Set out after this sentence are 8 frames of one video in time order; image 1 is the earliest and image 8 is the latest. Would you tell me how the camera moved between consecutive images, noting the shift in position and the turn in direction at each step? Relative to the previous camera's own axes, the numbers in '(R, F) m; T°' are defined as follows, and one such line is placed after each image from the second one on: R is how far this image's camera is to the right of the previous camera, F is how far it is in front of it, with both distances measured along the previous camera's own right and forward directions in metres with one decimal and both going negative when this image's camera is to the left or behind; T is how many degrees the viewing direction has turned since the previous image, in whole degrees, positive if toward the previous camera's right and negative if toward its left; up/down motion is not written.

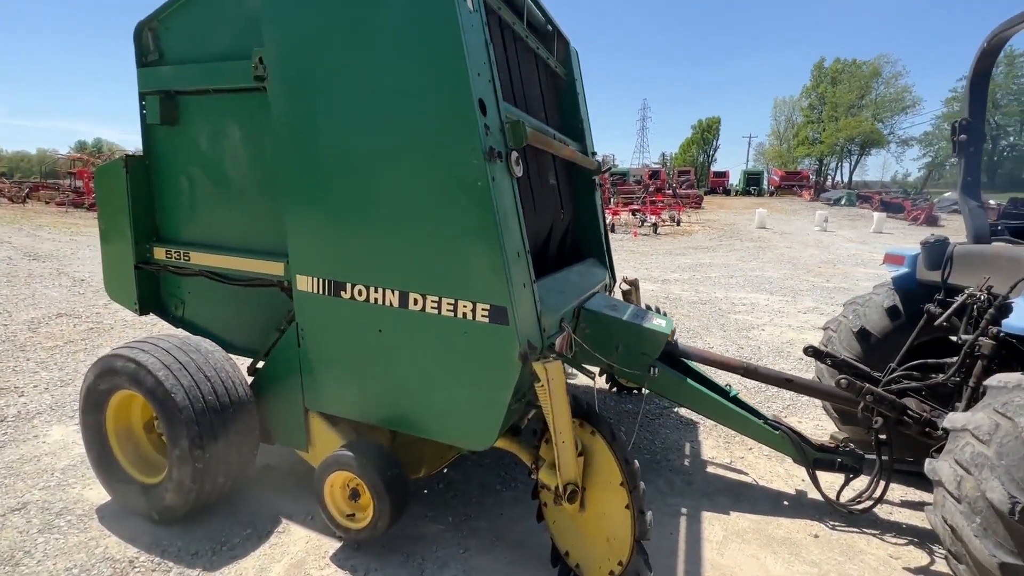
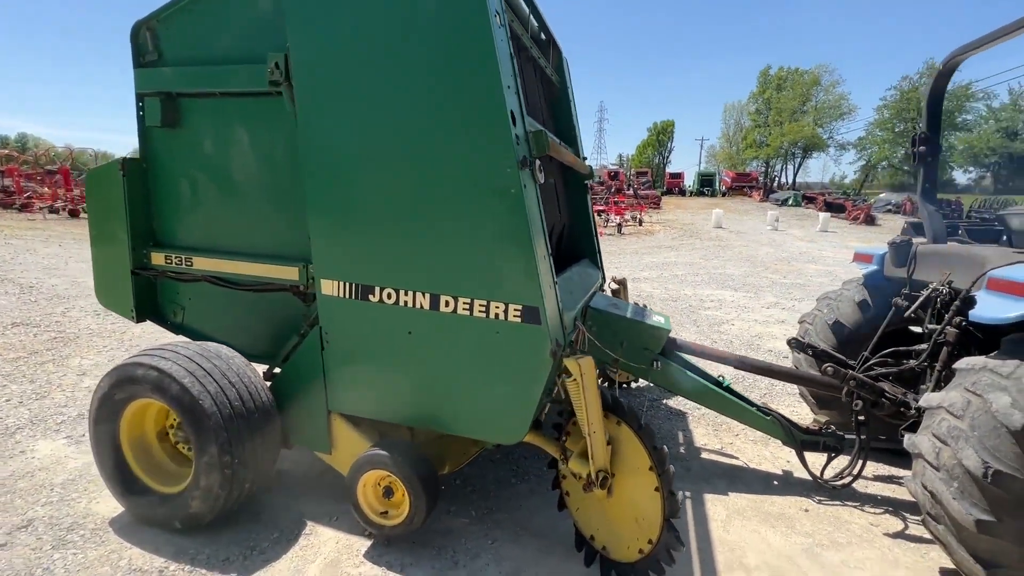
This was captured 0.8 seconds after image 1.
(-0.3, -0.1) m; +5°
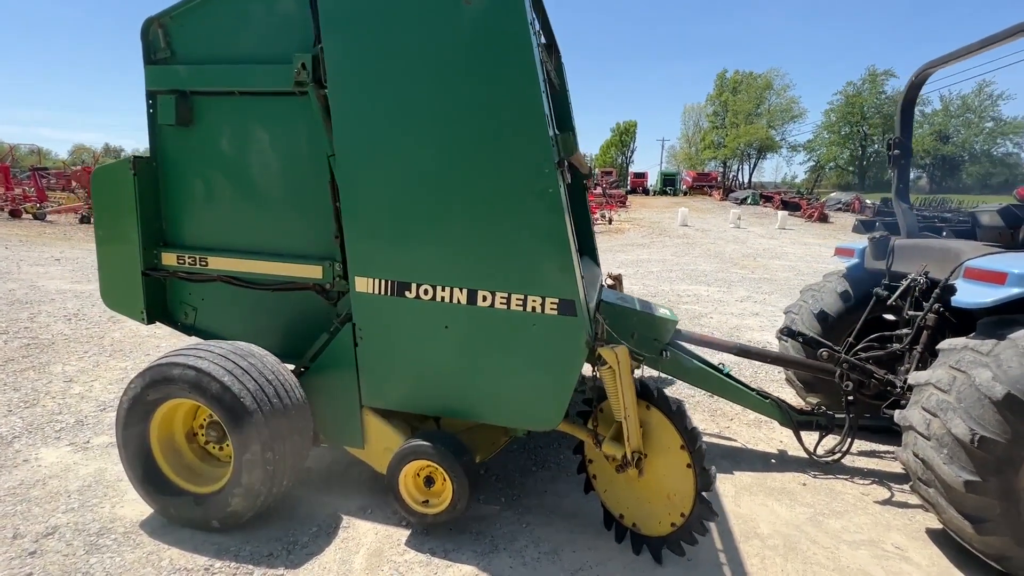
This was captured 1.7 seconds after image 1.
(-0.3, -0.1) m; +4°
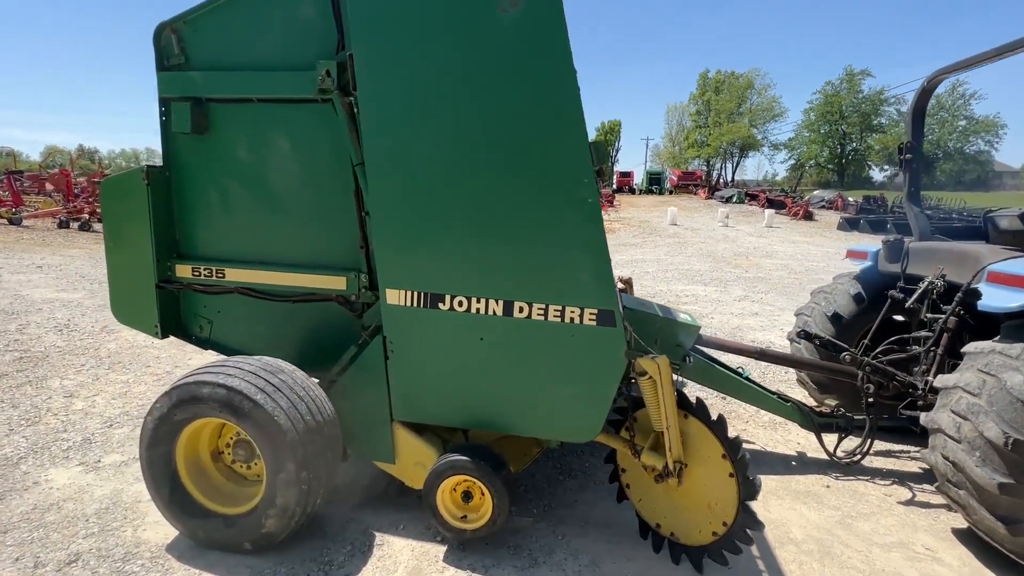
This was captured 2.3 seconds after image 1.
(-0.3, 0.0) m; +2°
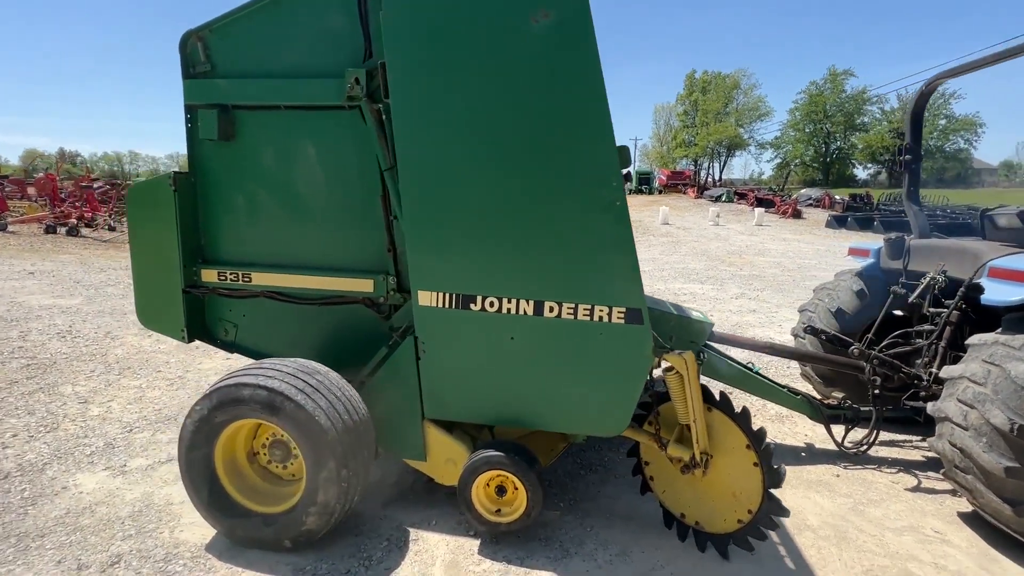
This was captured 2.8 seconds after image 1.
(-0.2, -0.1) m; +1°
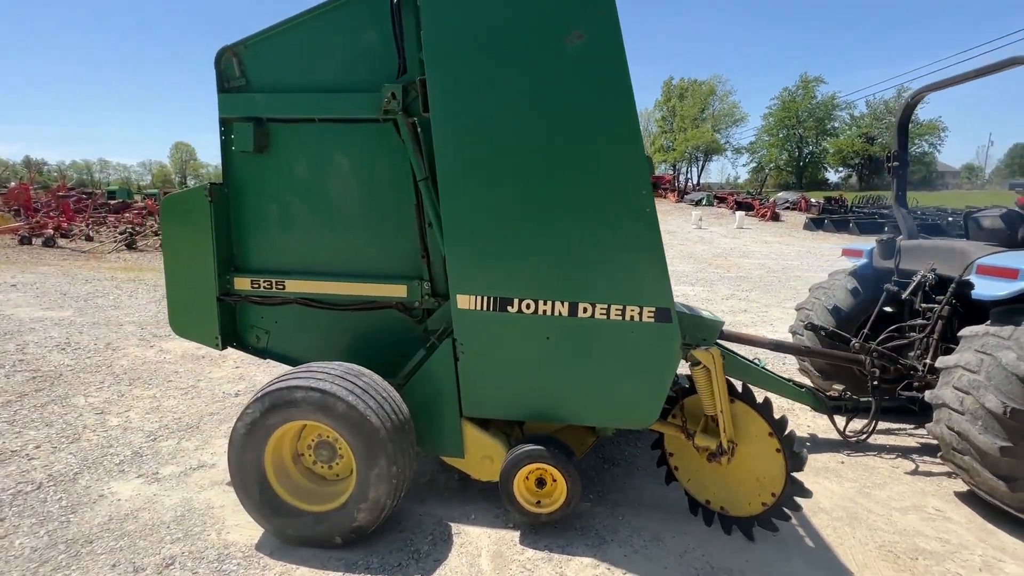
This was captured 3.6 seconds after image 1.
(-0.3, -0.1) m; +2°
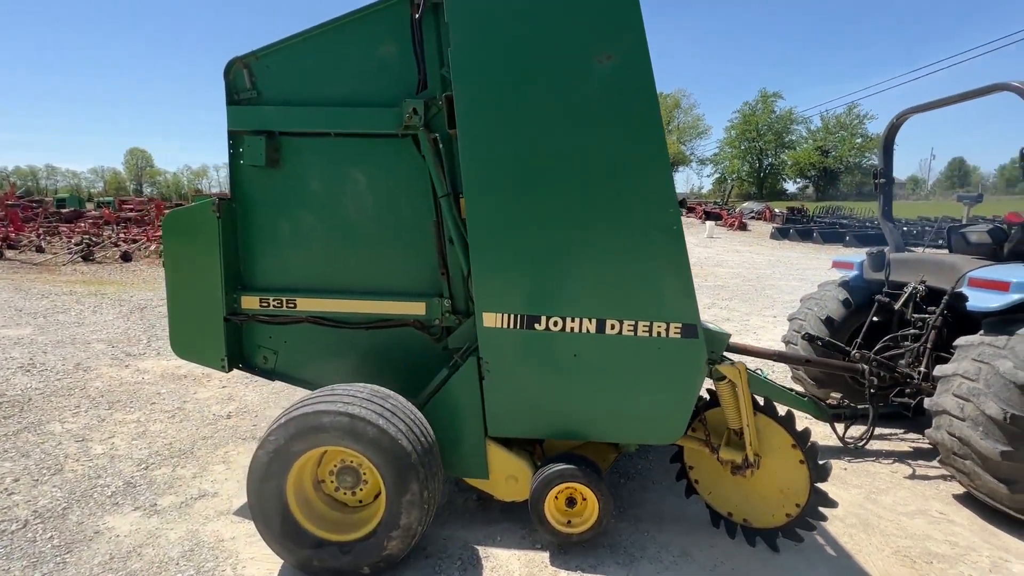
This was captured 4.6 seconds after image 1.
(-0.3, 0.0) m; +4°
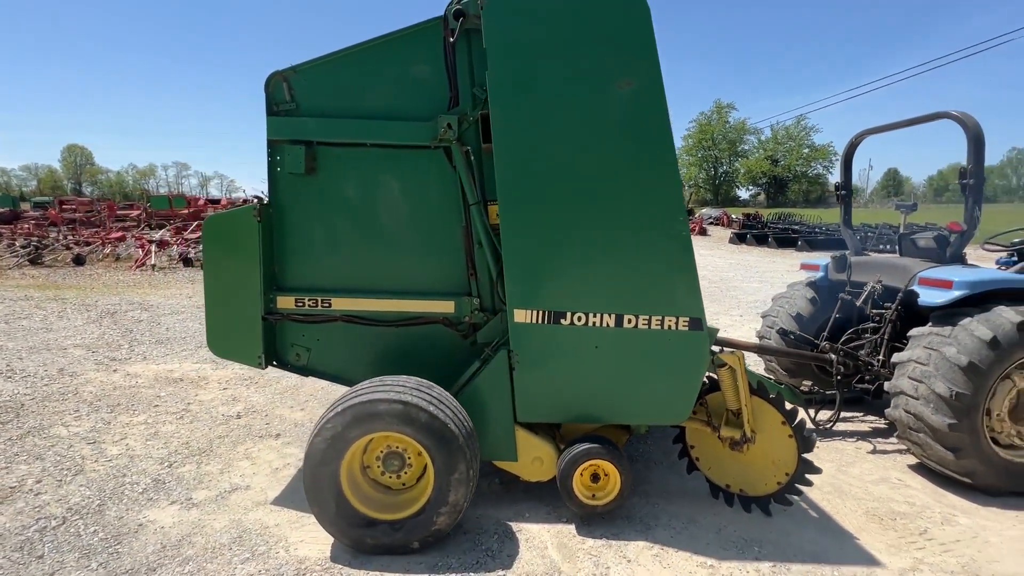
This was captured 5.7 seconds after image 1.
(-0.4, -0.3) m; +4°
